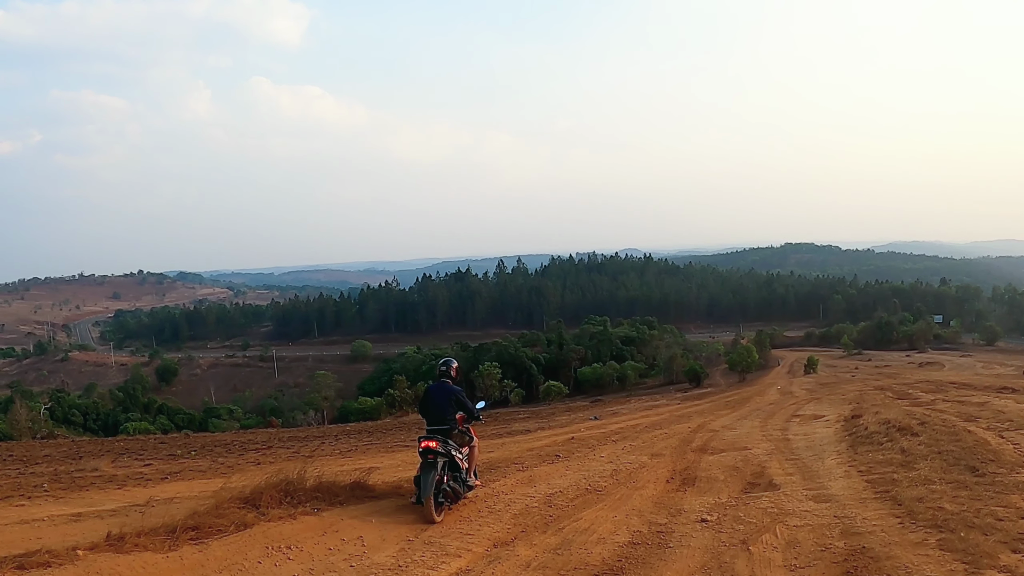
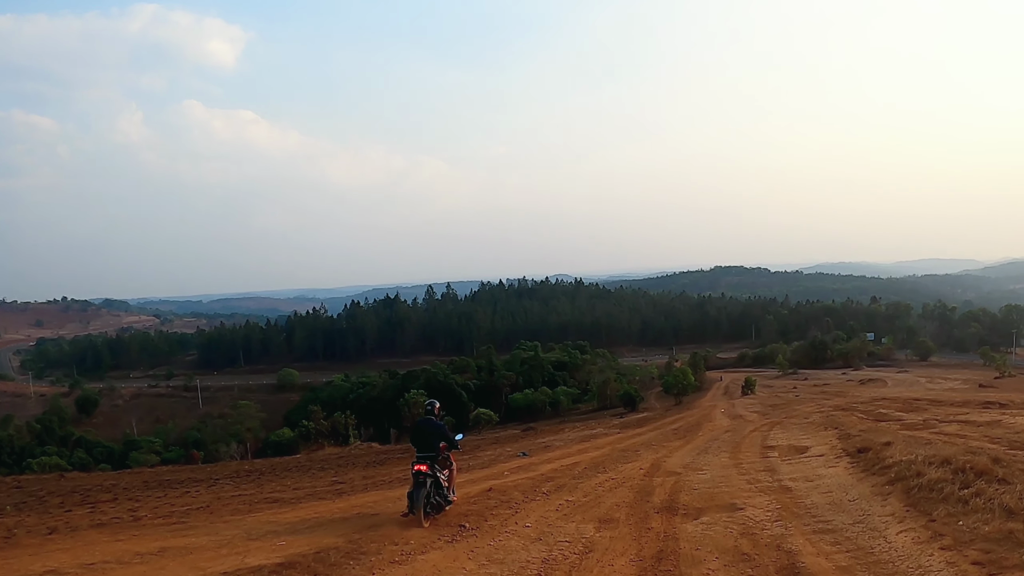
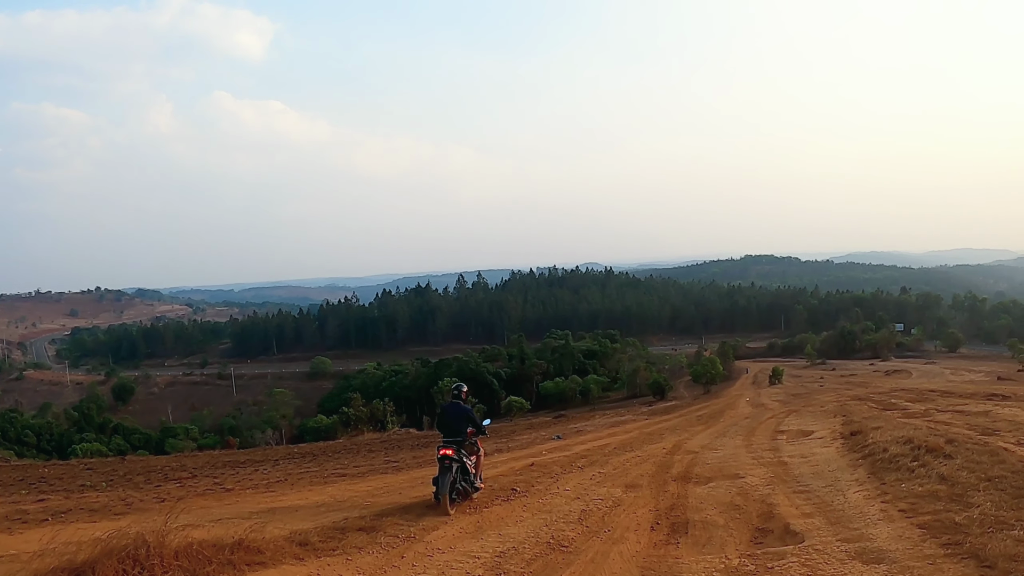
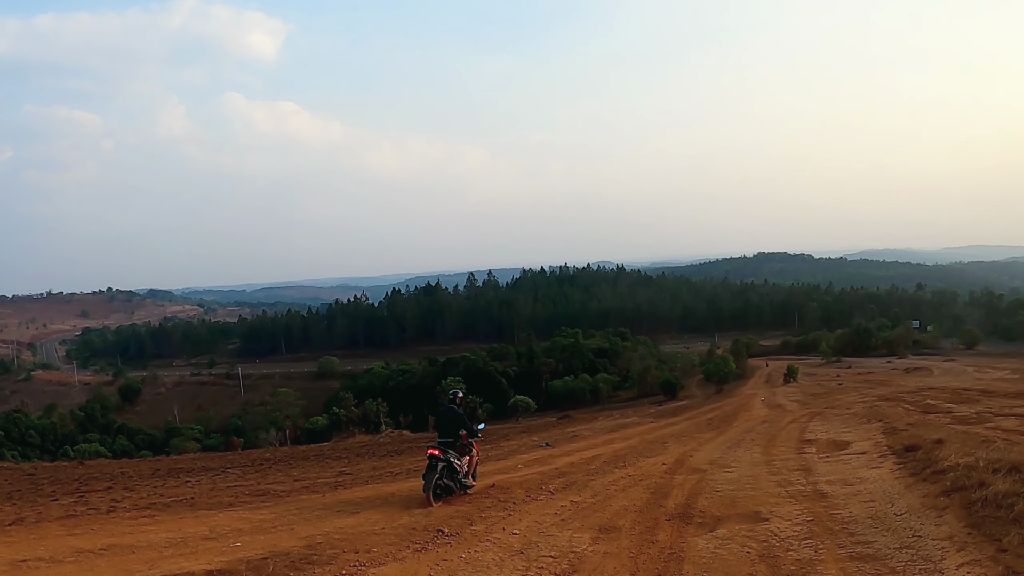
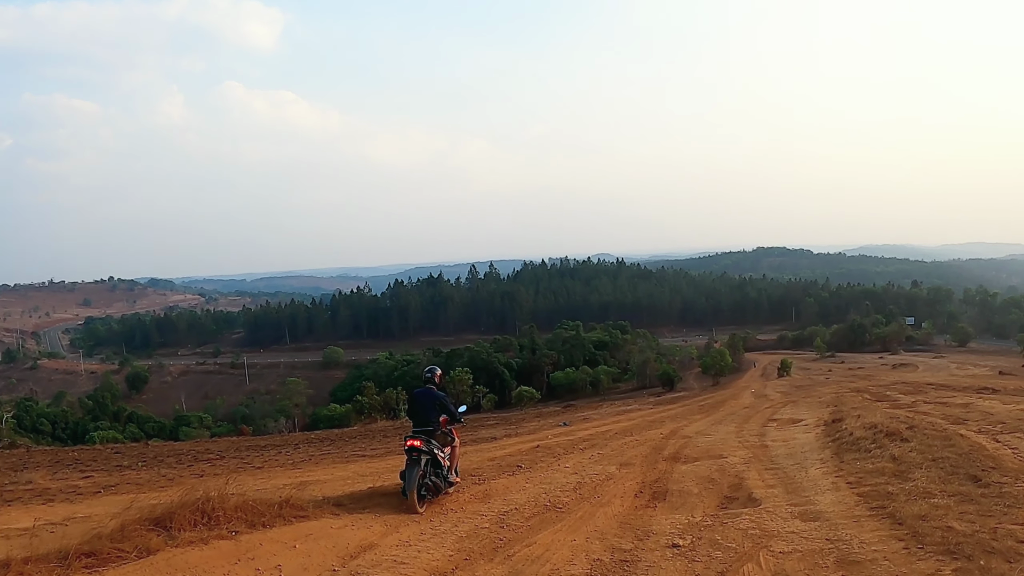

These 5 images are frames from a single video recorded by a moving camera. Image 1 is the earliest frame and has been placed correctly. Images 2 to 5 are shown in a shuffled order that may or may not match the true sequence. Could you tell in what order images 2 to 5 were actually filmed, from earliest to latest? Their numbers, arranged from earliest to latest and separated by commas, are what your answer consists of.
5, 3, 2, 4
